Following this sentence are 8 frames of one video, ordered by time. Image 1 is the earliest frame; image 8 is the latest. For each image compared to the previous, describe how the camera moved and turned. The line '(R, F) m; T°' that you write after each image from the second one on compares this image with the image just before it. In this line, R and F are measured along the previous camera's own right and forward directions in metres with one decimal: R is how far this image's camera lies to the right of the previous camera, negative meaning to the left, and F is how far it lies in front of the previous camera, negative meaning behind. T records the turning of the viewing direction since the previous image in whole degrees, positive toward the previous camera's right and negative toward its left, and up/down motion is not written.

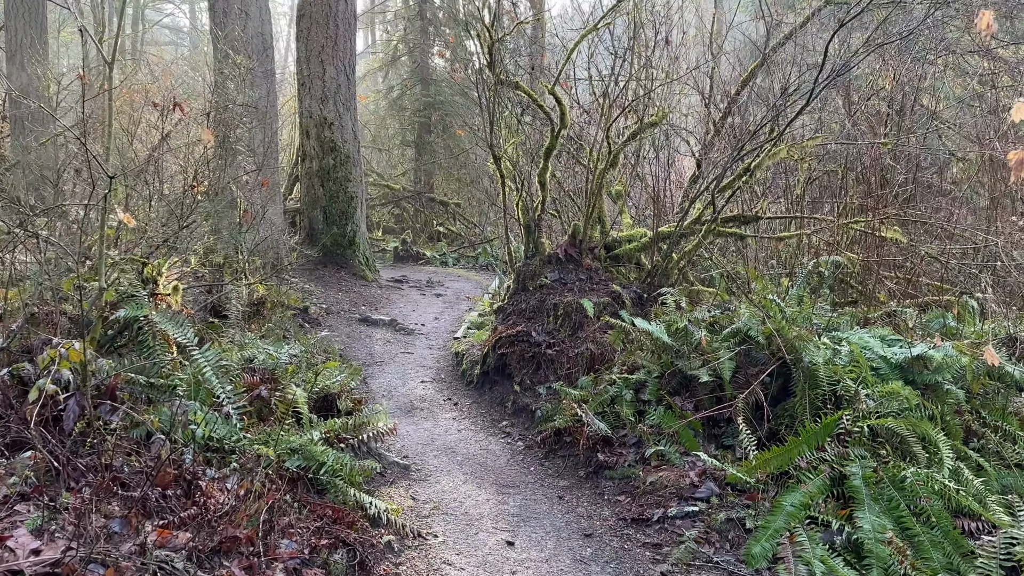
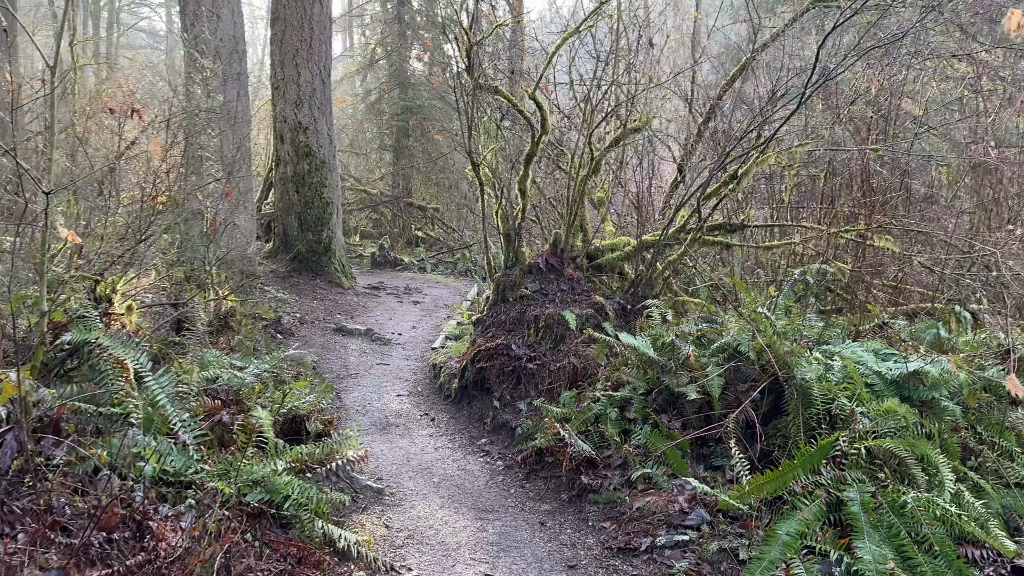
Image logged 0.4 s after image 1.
(0.0, +0.3) m; +2°
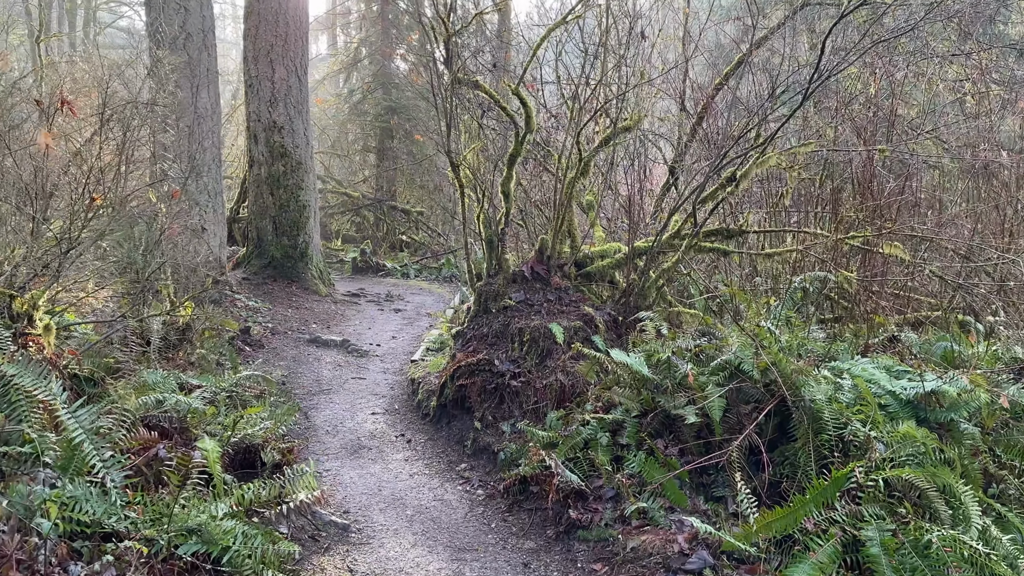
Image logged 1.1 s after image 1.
(+0.1, +0.5) m; +1°
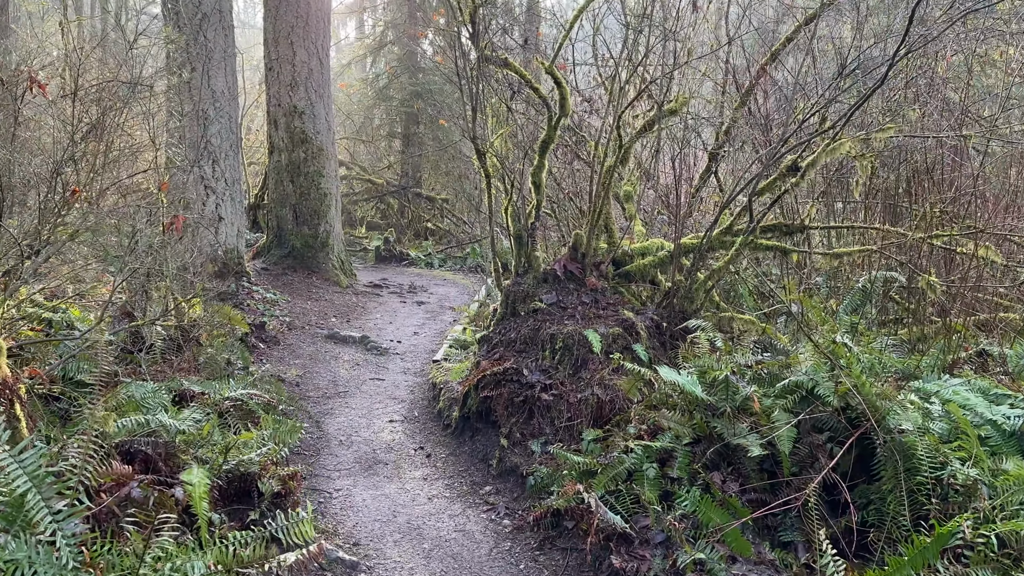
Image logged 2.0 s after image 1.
(-0.1, +0.7) m; -2°
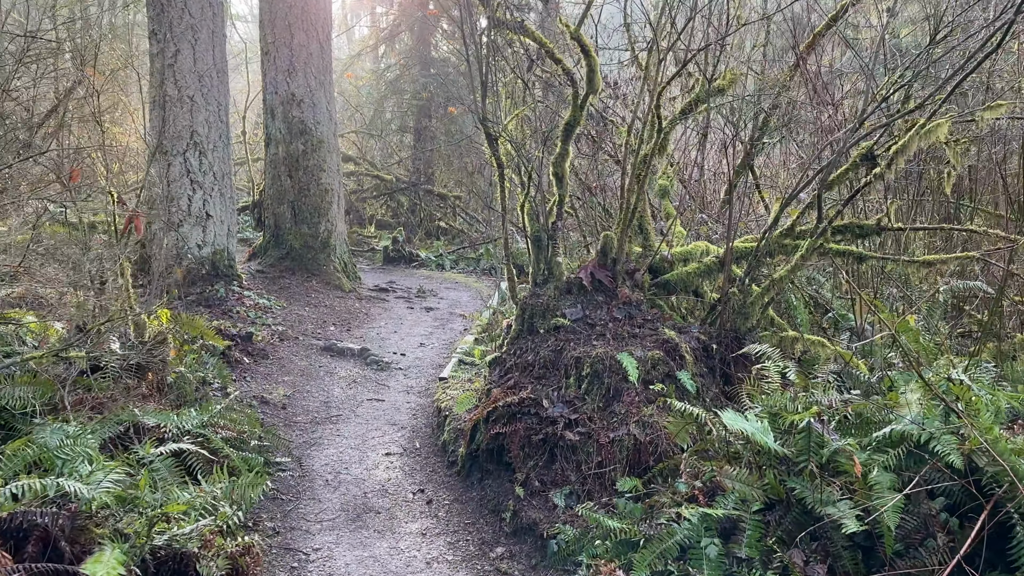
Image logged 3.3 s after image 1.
(0.0, +1.0) m; -1°
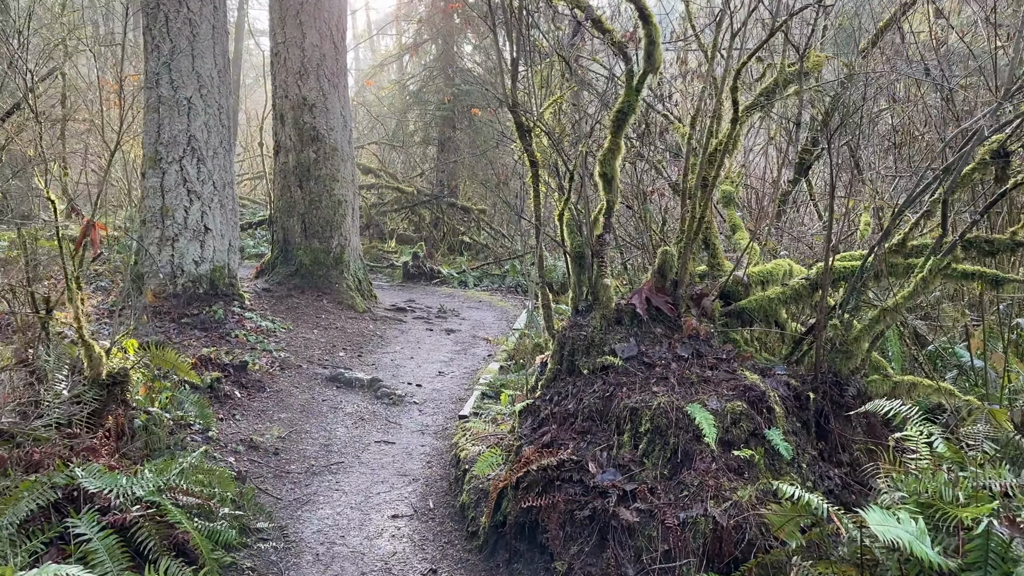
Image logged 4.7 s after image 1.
(-0.1, +1.1) m; -2°
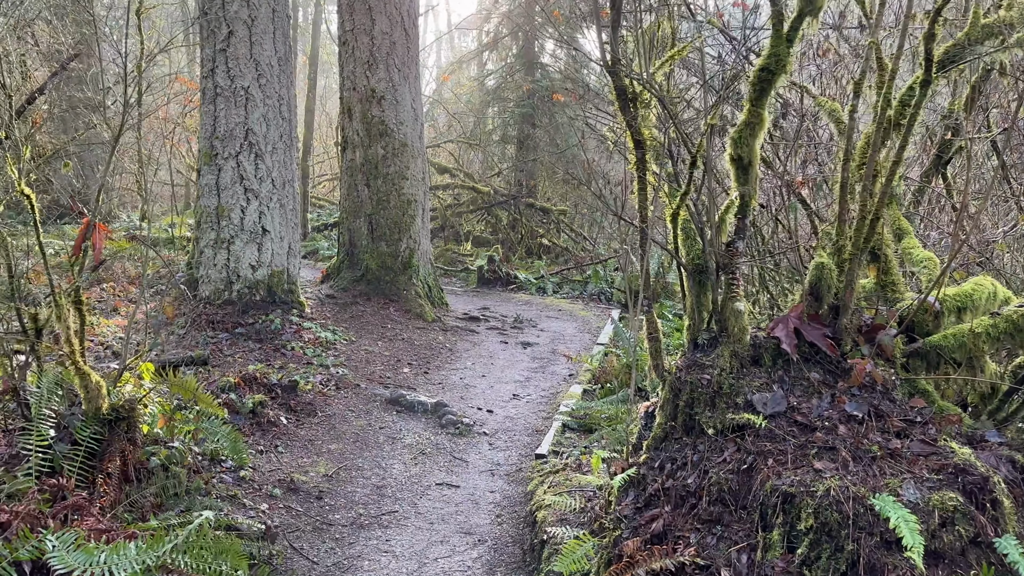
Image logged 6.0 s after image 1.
(-0.1, +1.1) m; -6°
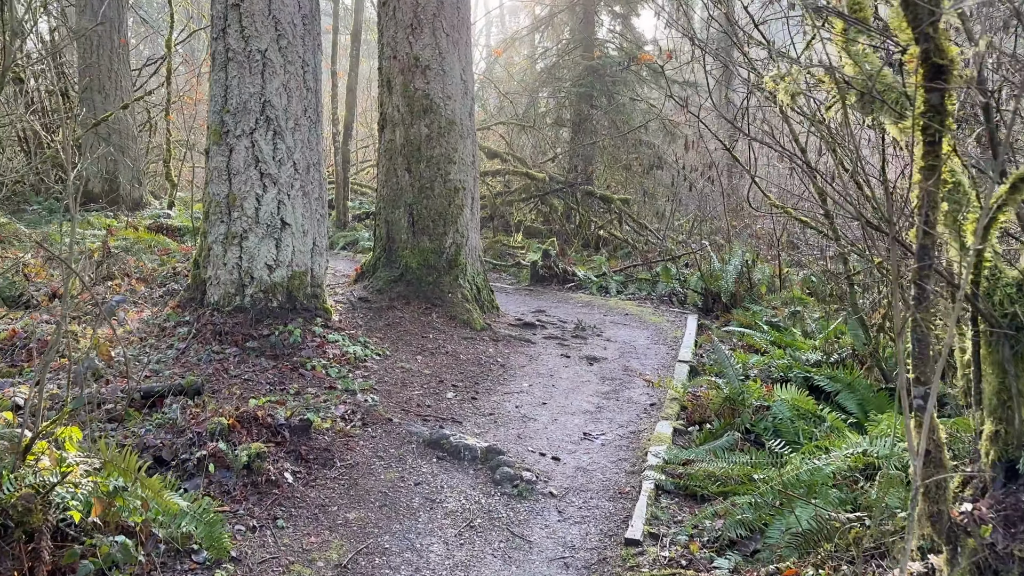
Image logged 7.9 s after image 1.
(-0.2, +1.5) m; -4°
